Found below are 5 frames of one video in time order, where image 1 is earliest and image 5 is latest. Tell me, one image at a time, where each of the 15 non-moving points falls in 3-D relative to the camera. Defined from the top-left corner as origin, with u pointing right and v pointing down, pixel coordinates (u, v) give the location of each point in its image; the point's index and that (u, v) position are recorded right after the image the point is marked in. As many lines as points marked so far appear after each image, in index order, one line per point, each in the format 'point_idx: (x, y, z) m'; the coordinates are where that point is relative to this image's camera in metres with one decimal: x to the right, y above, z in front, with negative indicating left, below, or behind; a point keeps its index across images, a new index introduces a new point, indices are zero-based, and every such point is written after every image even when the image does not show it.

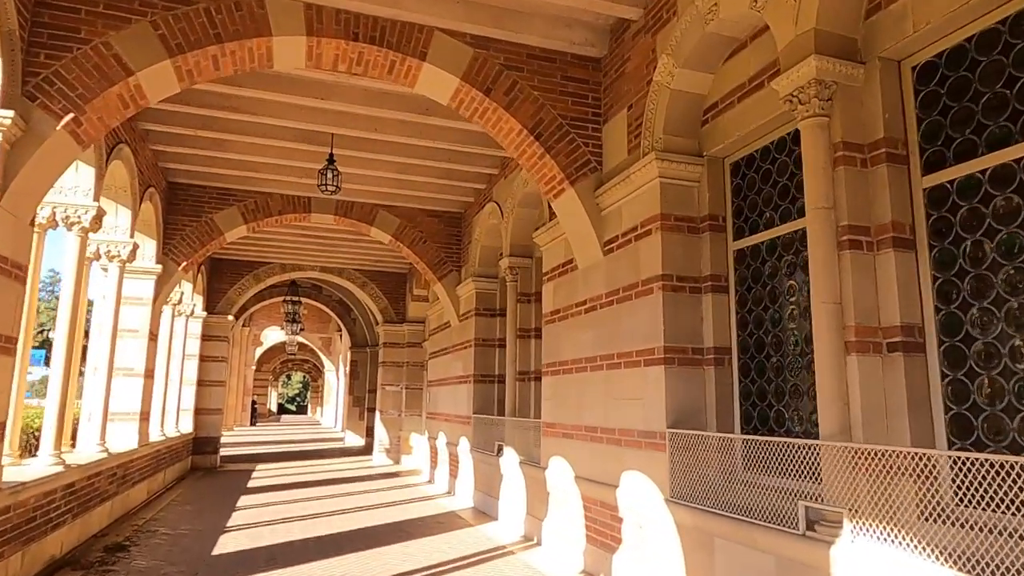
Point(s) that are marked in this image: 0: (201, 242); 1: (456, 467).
0: (-4.9, +0.7, +10.4) m
1: (-0.9, -3.0, +11.1) m
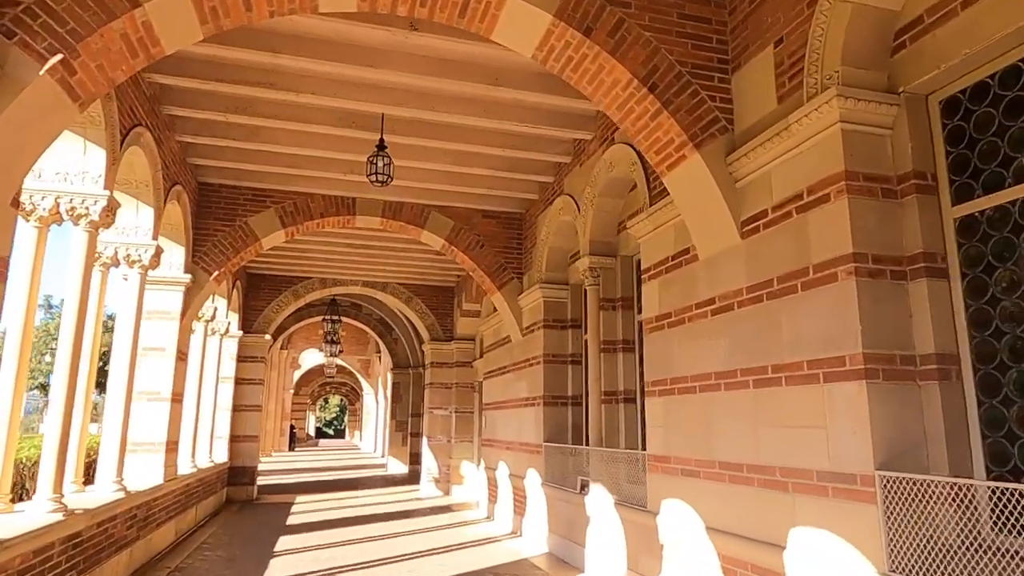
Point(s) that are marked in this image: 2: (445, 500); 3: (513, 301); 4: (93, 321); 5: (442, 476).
0: (-3.9, +0.6, +9.3) m
1: (+0.1, -3.1, +9.6) m
2: (-1.4, -4.5, +14.1) m
3: (0.0, -0.2, +10.1) m
4: (-4.4, -0.4, +6.9) m
5: (-1.6, -4.3, +15.1) m
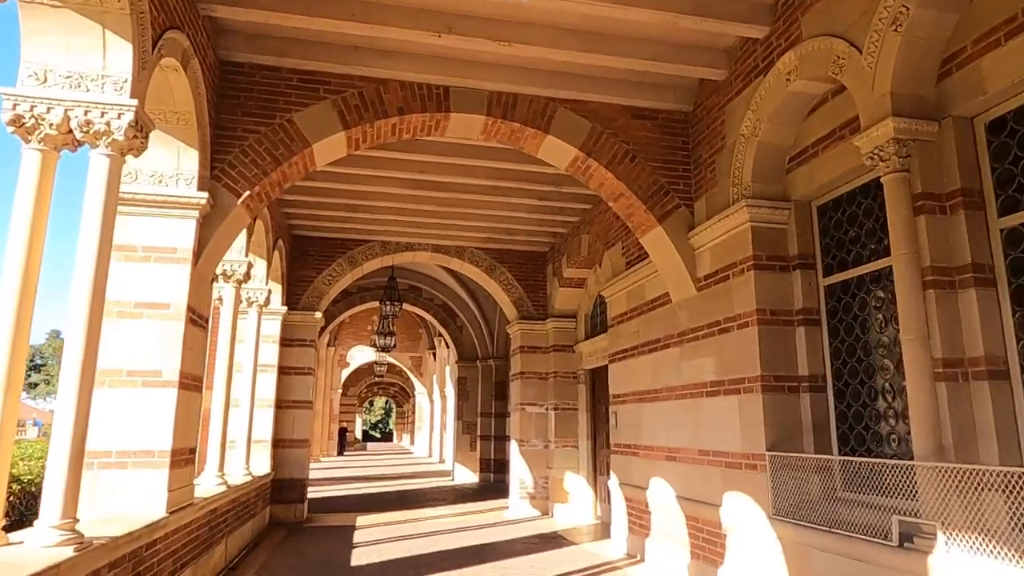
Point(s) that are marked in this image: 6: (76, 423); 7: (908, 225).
0: (-2.2, +1.2, +6.2) m
1: (+1.9, -2.4, +6.3) m
2: (+0.6, -3.8, +10.8) m
3: (+1.7, +0.5, +6.7) m
4: (-2.9, +0.2, +3.9) m
5: (+0.5, -3.6, +11.8) m
6: (-2.6, -0.8, +3.9) m
7: (+2.5, +0.4, +4.2) m
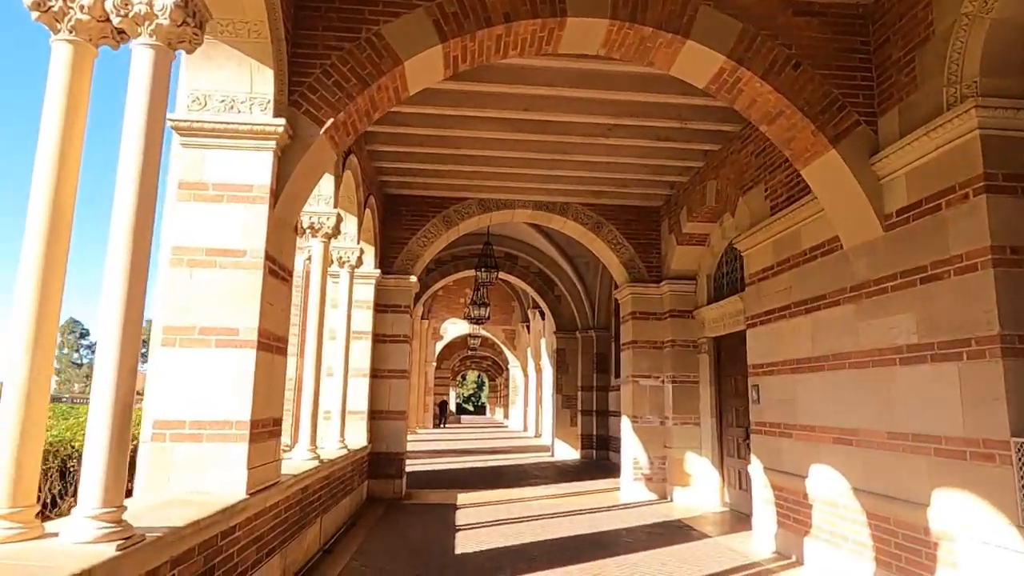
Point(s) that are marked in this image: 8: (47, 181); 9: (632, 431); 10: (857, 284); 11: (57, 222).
0: (-1.2, +1.6, +5.2) m
1: (+2.9, -1.9, +4.9) m
2: (+2.3, -3.2, +9.6) m
3: (+2.8, +1.0, +5.3) m
4: (-2.1, +0.6, +3.0) m
5: (+2.3, -3.0, +10.6) m
6: (-1.9, -0.5, +3.1) m
7: (+3.2, +0.8, +2.6) m
8: (-2.1, +0.5, +3.0) m
9: (+2.0, -2.3, +10.8) m
10: (+2.9, 0.0, +5.5) m
11: (-2.1, +0.3, +3.0) m
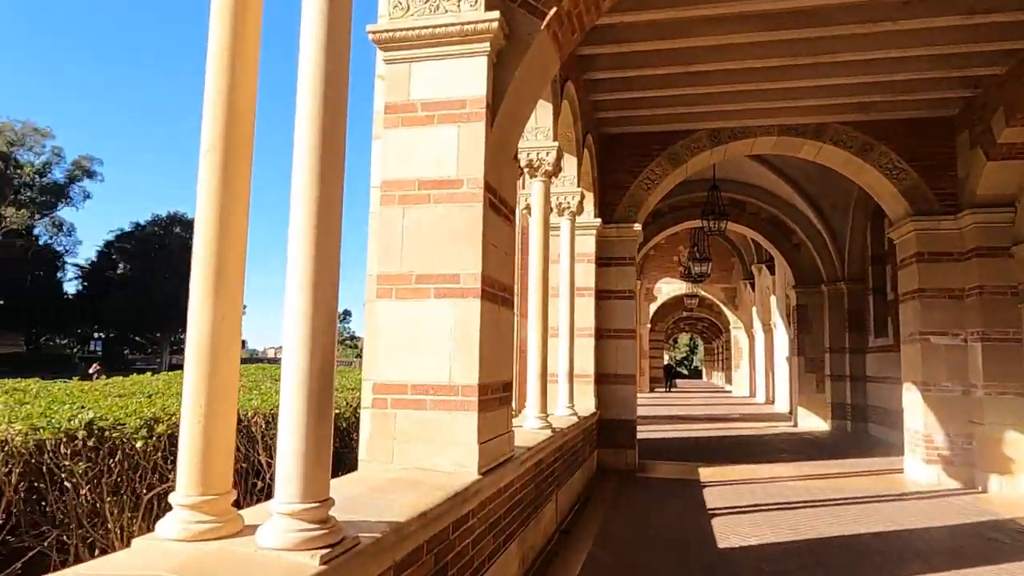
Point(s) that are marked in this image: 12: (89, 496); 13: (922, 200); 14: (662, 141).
0: (+0.5, +2.0, +4.1) m
1: (+4.4, -1.4, +2.7) m
2: (+5.3, -2.4, +7.4) m
3: (+4.3, +1.5, +3.0) m
4: (-1.0, +0.8, +2.3) m
5: (+5.6, -2.1, +8.4) m
6: (-0.7, -0.2, +2.4) m
7: (+3.9, +1.2, +0.3) m
8: (-1.0, +0.7, +2.3) m
9: (+5.3, -1.5, +8.6) m
10: (+4.5, +0.6, +3.2) m
11: (-1.0, +0.6, +2.3) m
12: (-2.5, -1.2, +3.9) m
13: (+5.4, +1.2, +8.8) m
14: (+2.2, +2.2, +9.9) m
